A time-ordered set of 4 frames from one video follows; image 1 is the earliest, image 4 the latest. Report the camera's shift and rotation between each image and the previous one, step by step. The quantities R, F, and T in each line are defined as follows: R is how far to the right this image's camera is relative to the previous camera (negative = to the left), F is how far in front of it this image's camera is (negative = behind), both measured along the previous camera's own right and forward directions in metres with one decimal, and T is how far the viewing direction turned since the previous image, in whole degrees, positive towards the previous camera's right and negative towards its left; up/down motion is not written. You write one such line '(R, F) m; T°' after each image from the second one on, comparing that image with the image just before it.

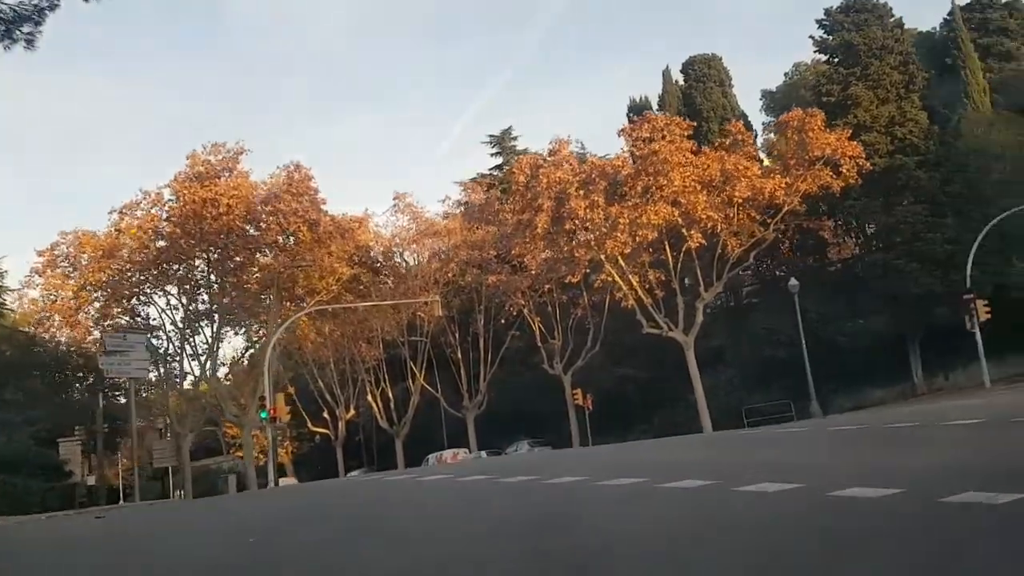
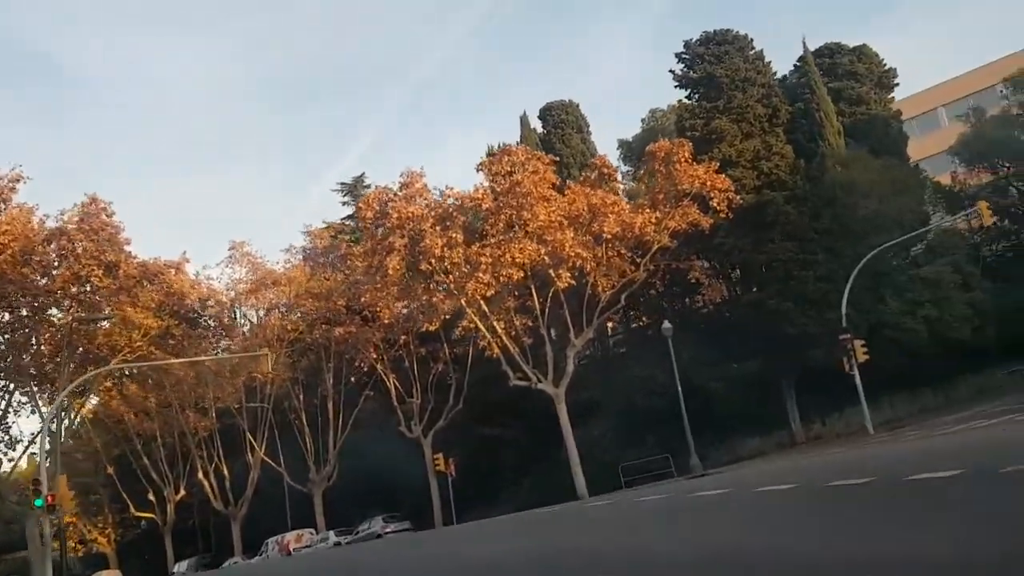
(+0.5, +4.9) m; +8°
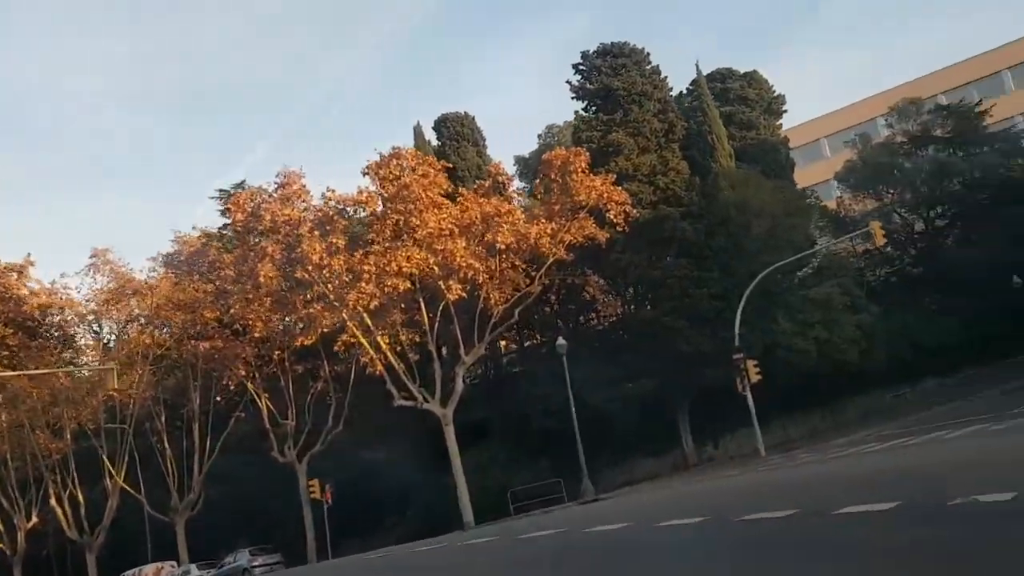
(+0.2, +2.4) m; +6°
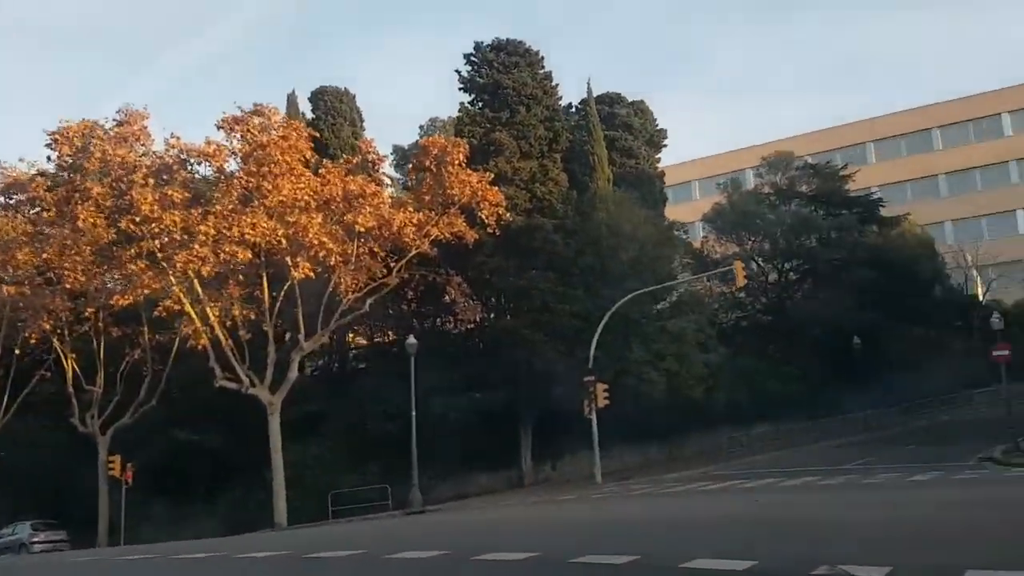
(+0.3, +2.4) m; +8°
